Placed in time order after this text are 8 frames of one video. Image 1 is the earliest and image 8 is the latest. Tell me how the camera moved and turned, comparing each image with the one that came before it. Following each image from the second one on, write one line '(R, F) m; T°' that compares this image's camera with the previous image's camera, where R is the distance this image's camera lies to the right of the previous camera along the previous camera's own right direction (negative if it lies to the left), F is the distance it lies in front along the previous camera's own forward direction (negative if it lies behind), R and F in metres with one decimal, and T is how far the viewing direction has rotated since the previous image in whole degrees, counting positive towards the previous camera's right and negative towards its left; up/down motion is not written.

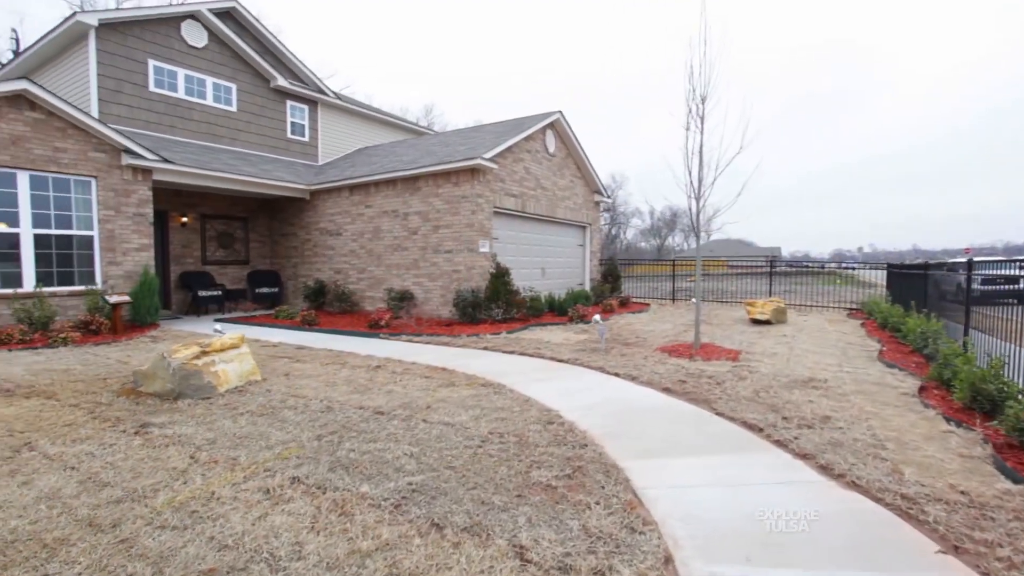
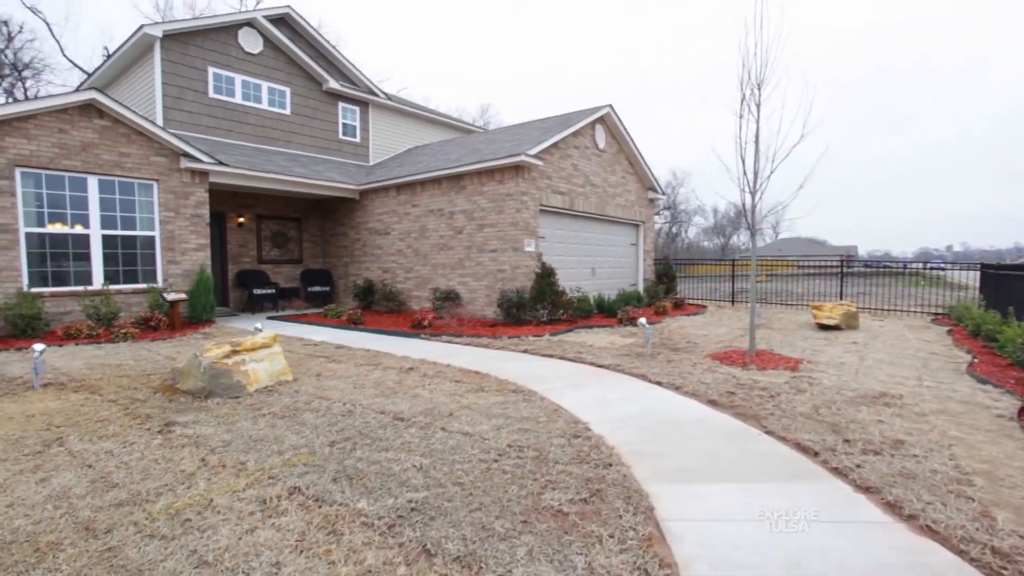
(+0.2, +0.3) m; -6°
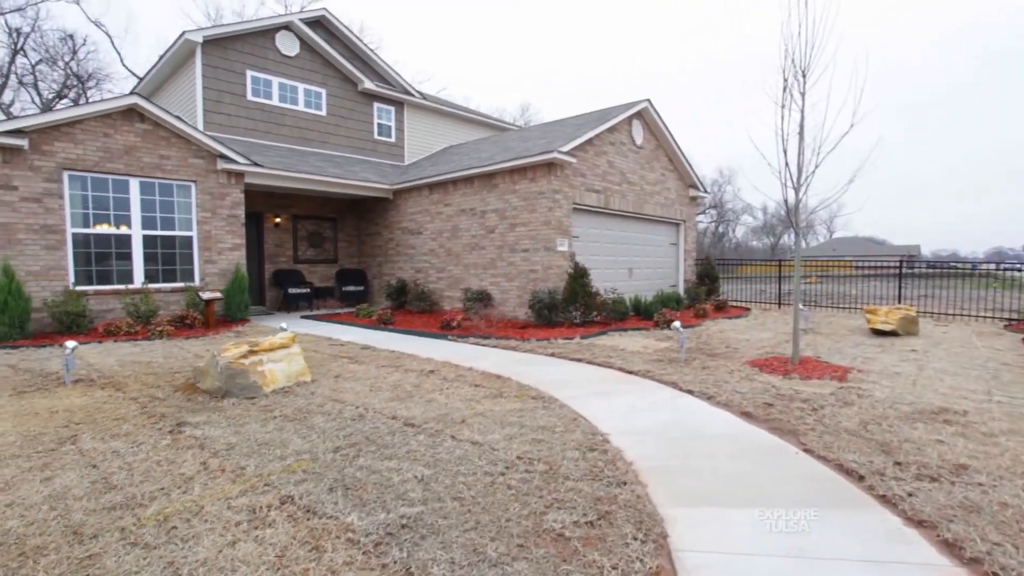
(+0.2, +0.2) m; -4°
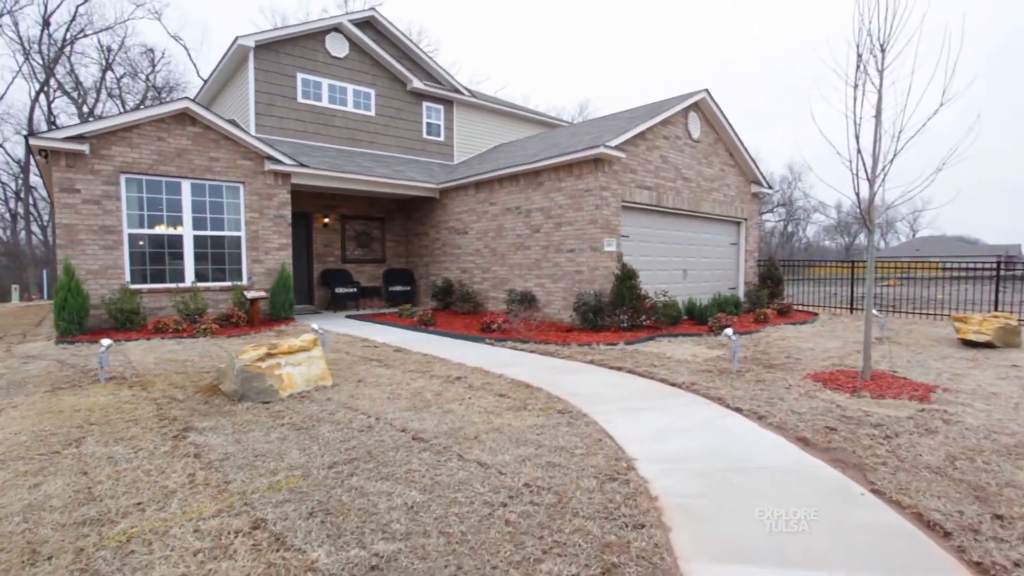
(+0.3, +0.4) m; -6°
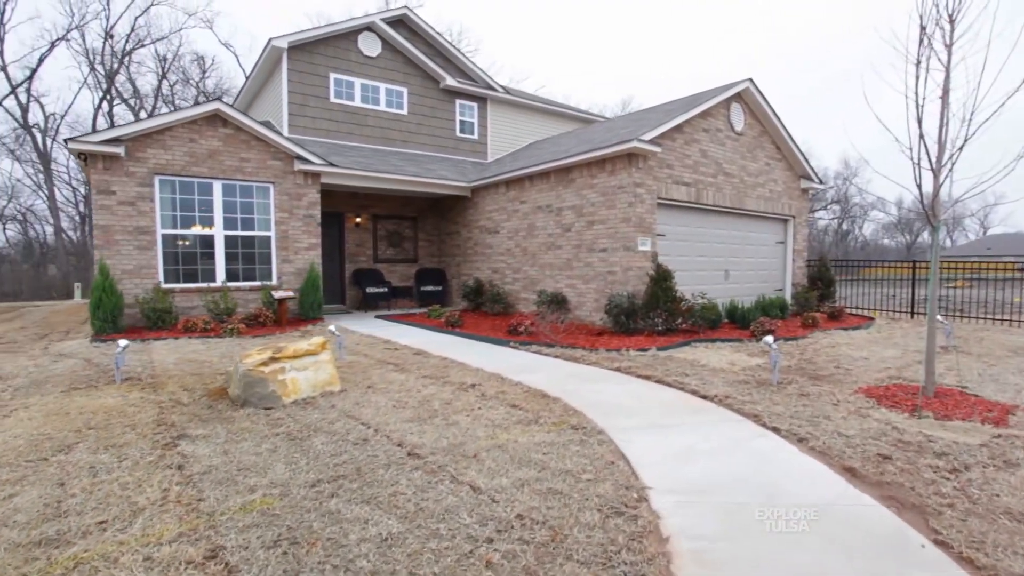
(+0.2, +0.4) m; -4°
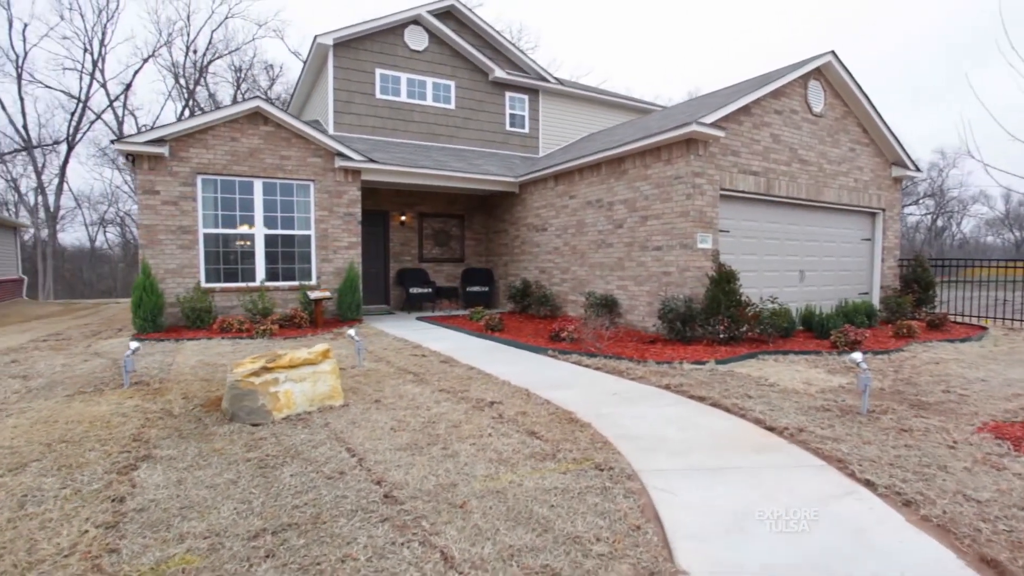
(+0.3, +0.8) m; -7°
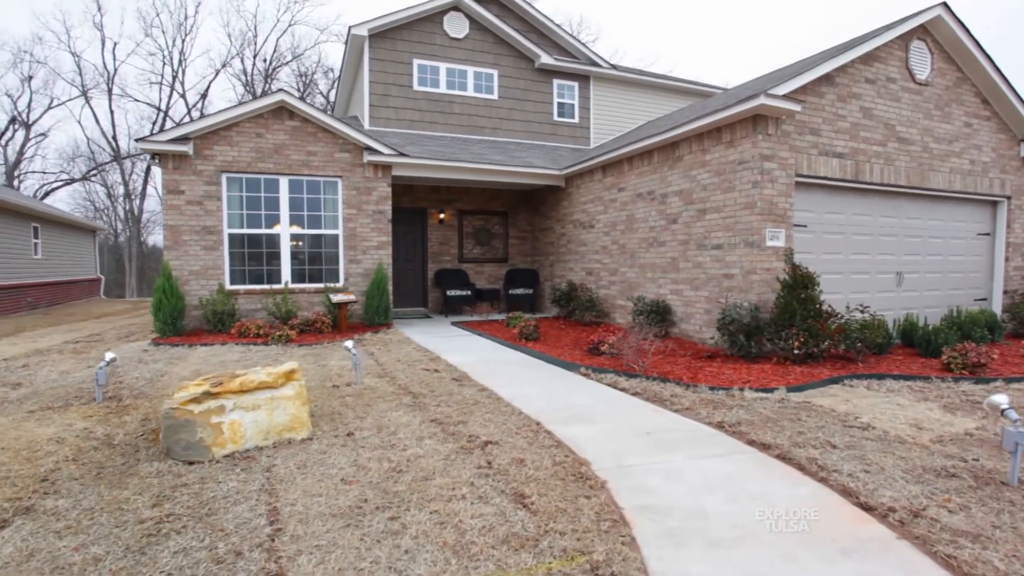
(+0.4, +1.0) m; -7°
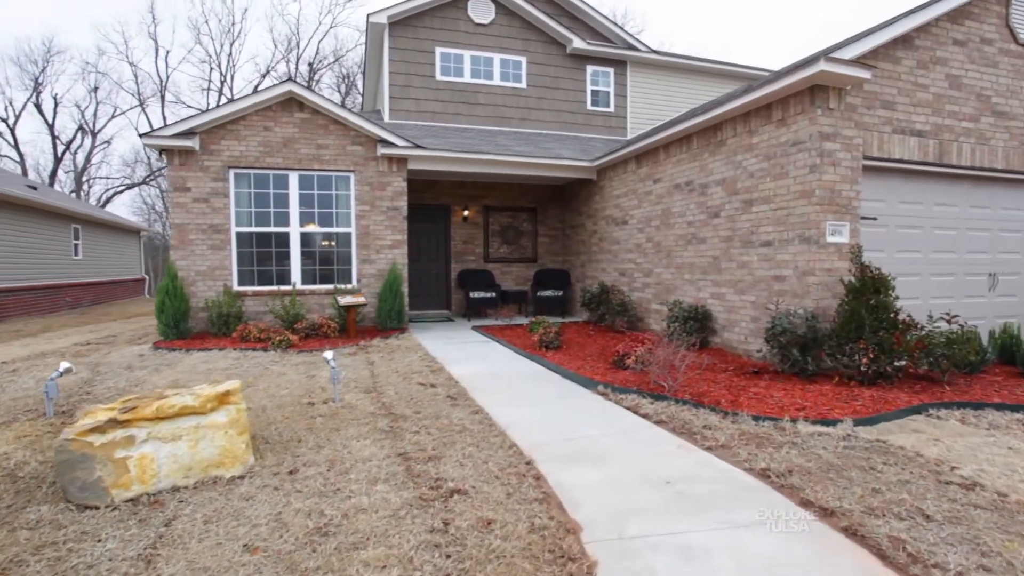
(+0.4, +0.8) m; -5°
